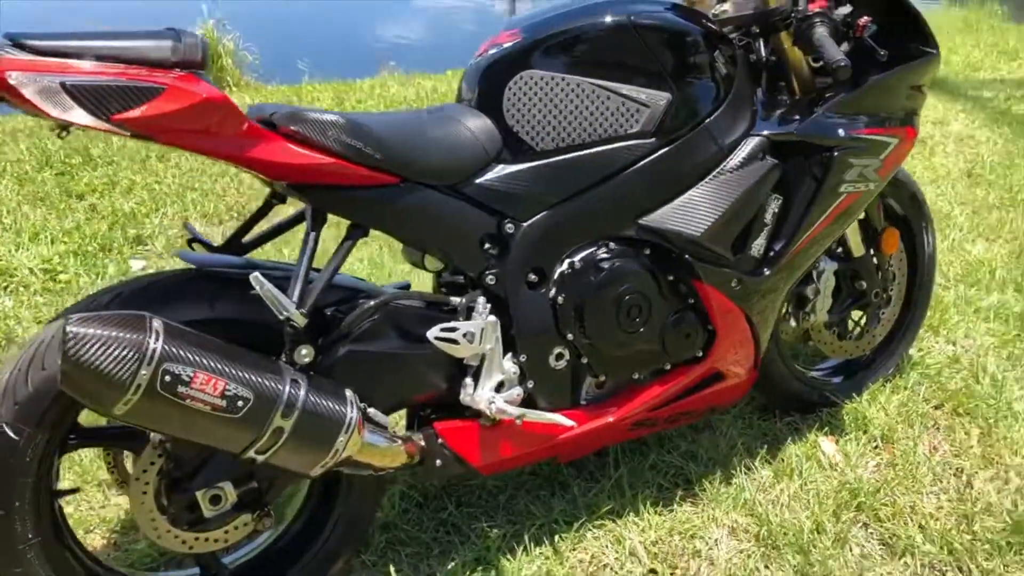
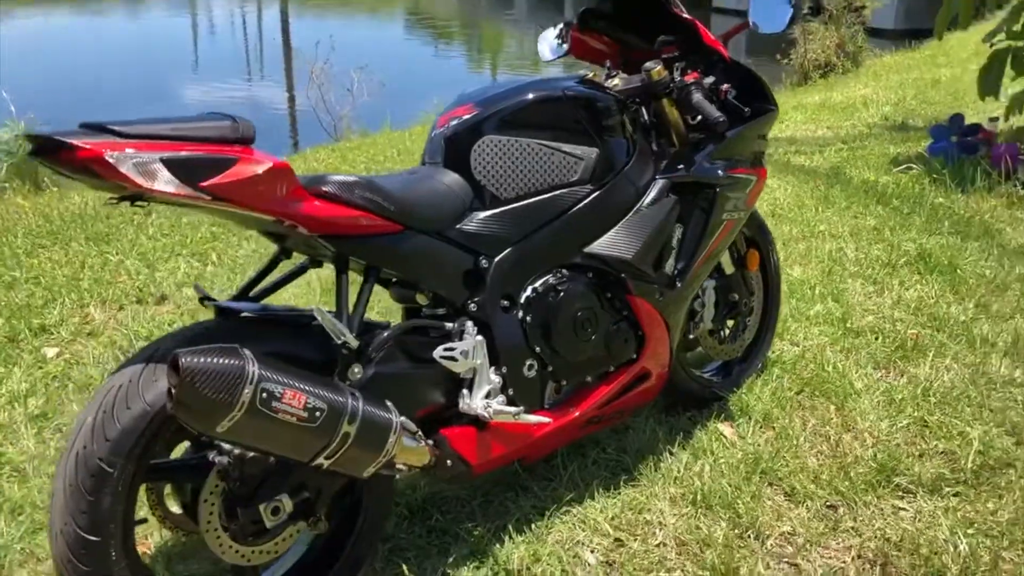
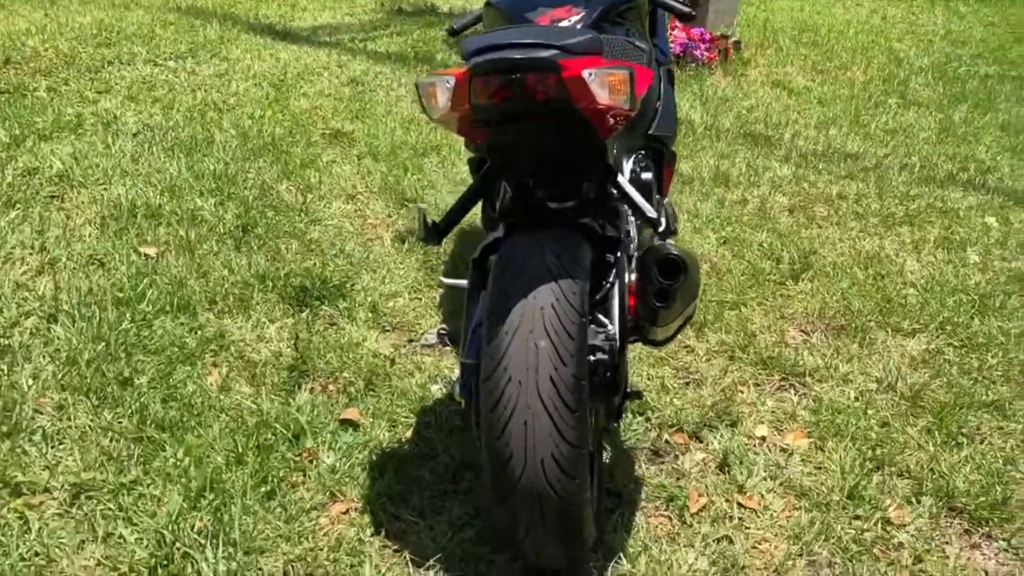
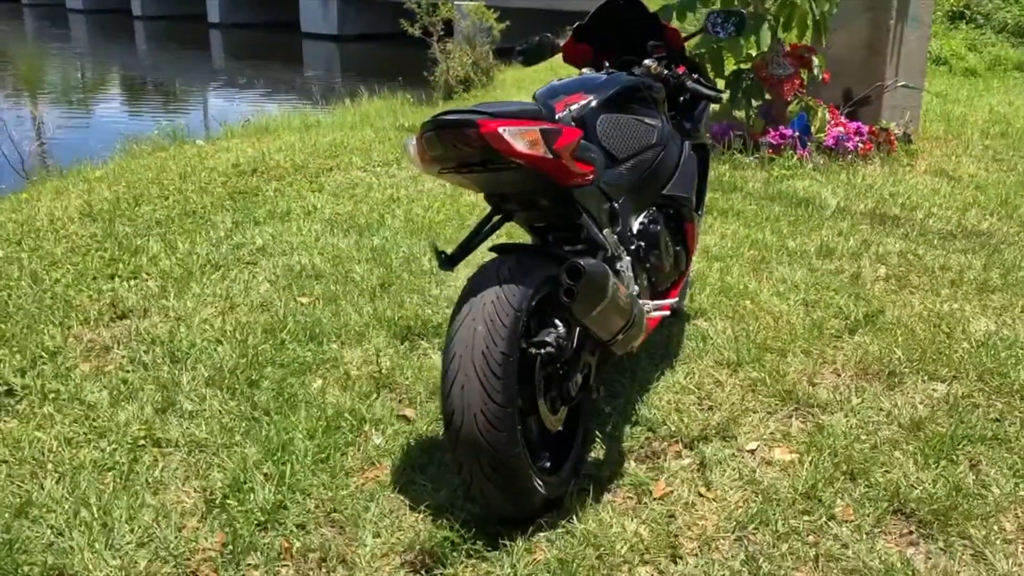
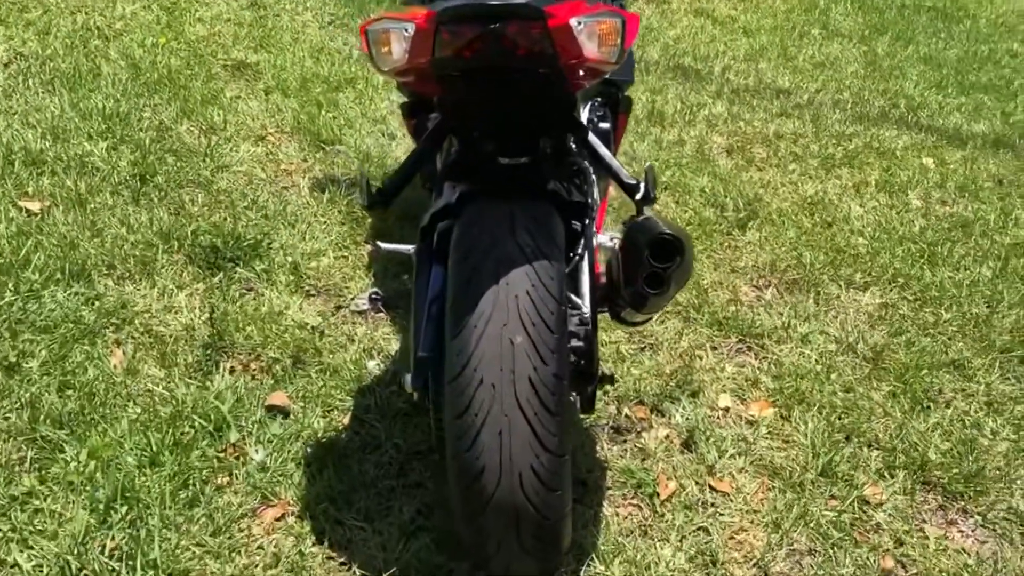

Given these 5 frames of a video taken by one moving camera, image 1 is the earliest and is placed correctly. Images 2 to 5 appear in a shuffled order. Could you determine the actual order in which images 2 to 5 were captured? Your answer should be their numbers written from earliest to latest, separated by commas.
2, 4, 3, 5
